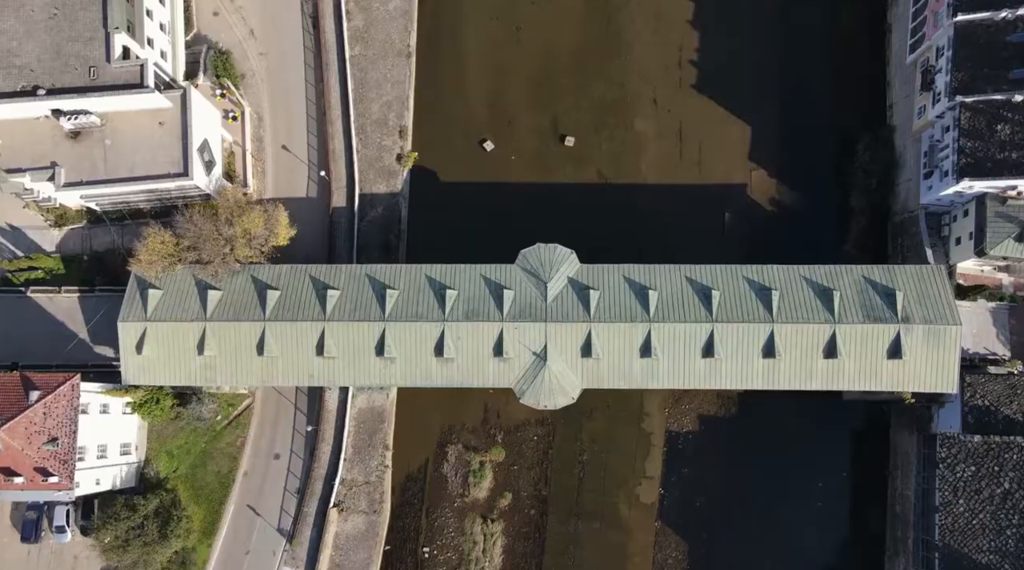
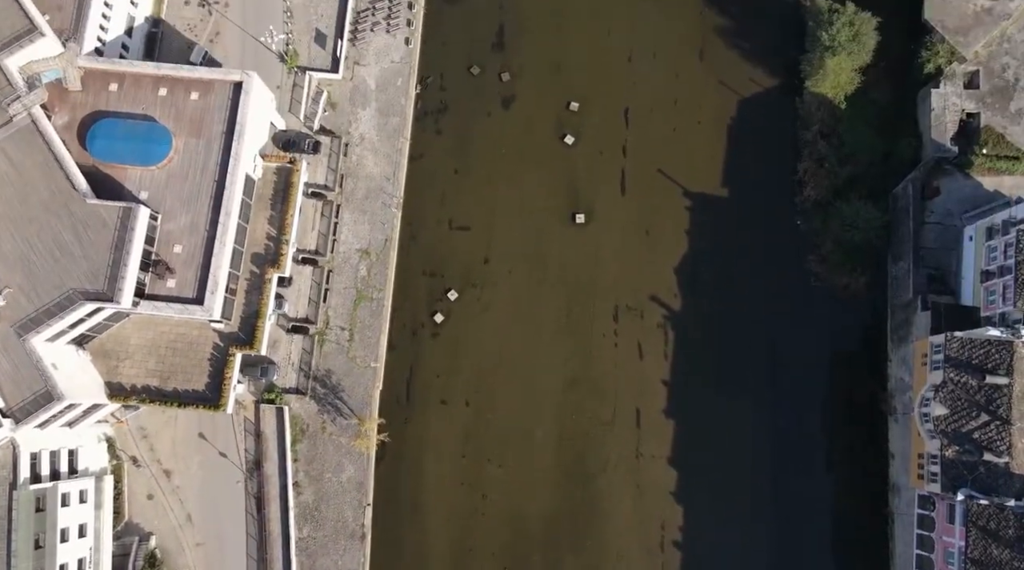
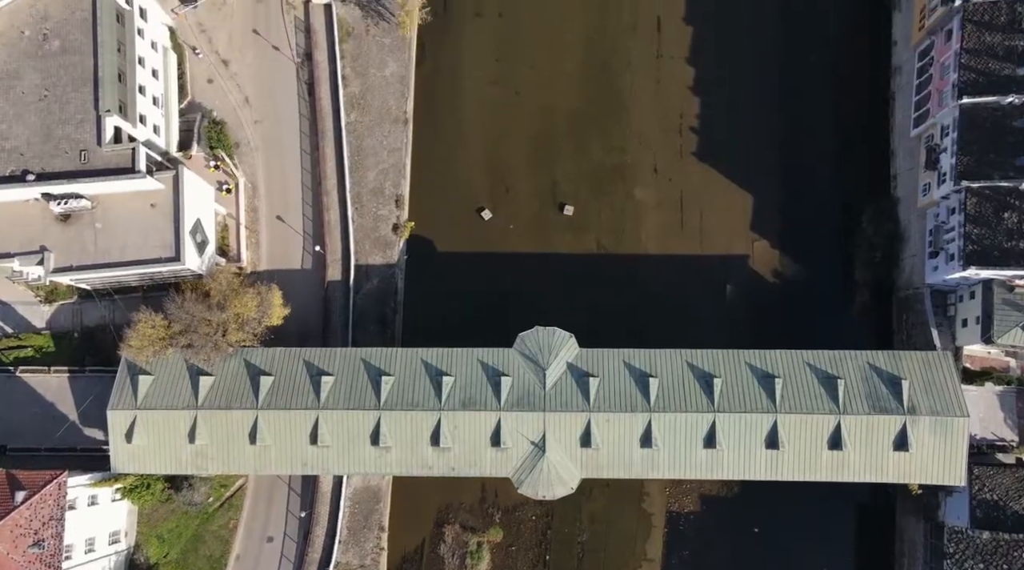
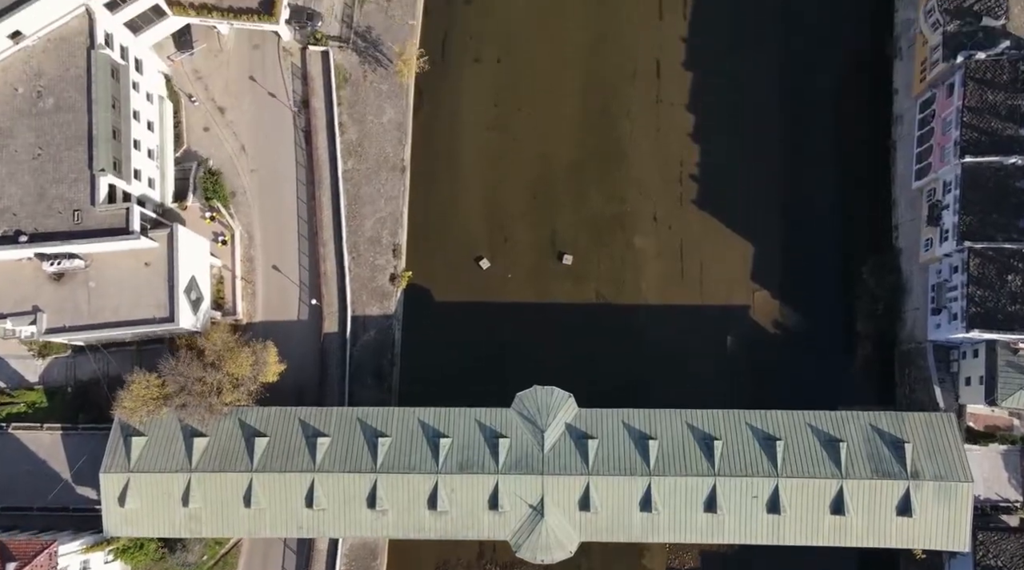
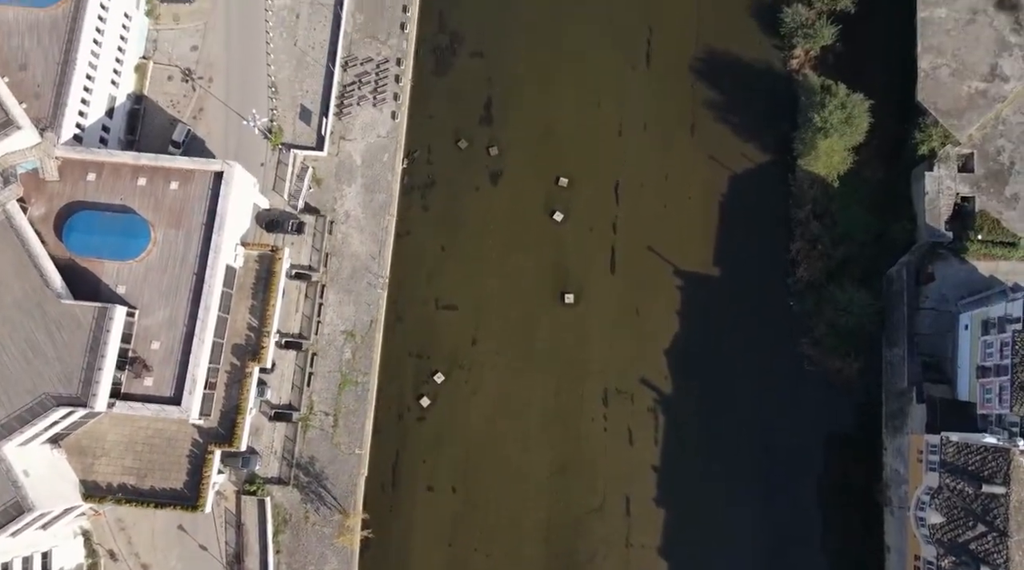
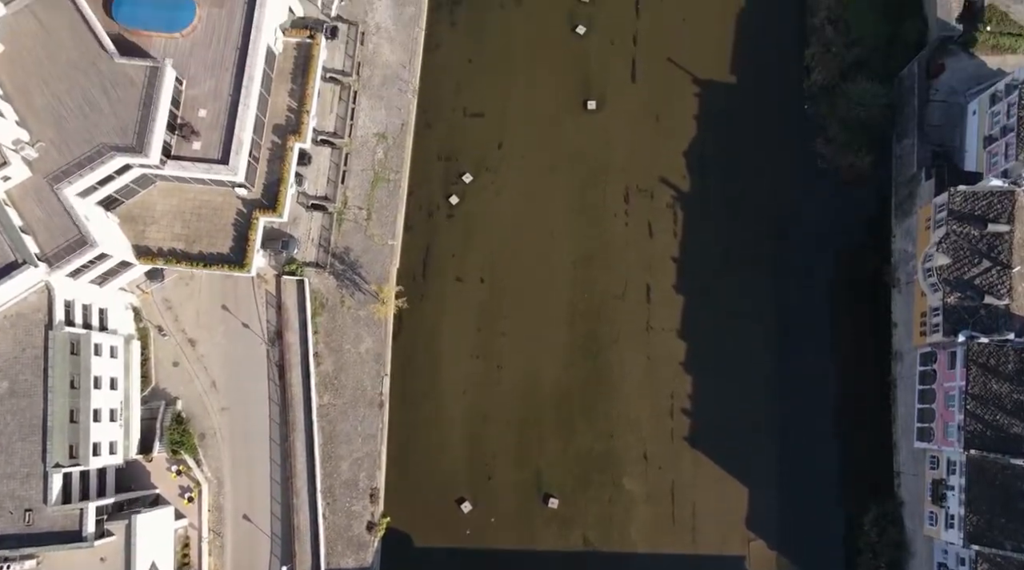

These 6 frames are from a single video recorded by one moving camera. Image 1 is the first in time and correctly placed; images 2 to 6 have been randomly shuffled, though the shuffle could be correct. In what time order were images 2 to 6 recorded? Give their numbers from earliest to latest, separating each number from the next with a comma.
3, 4, 6, 2, 5
